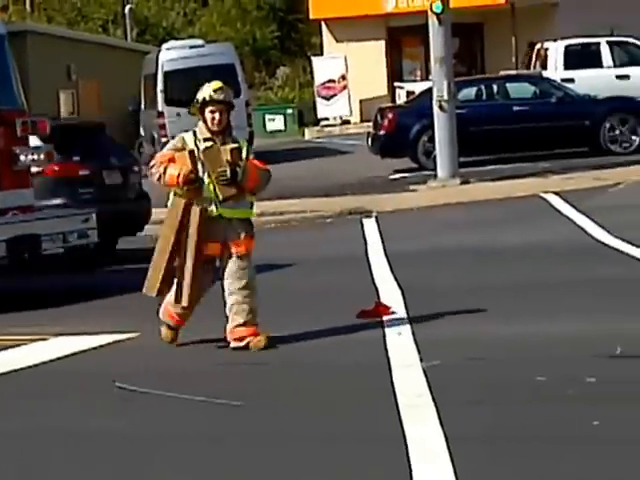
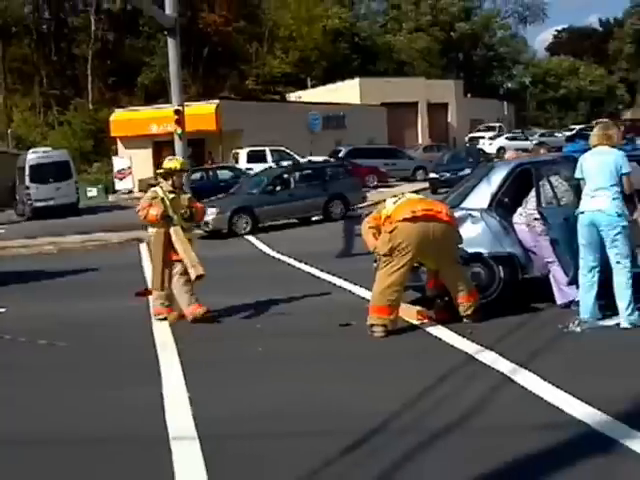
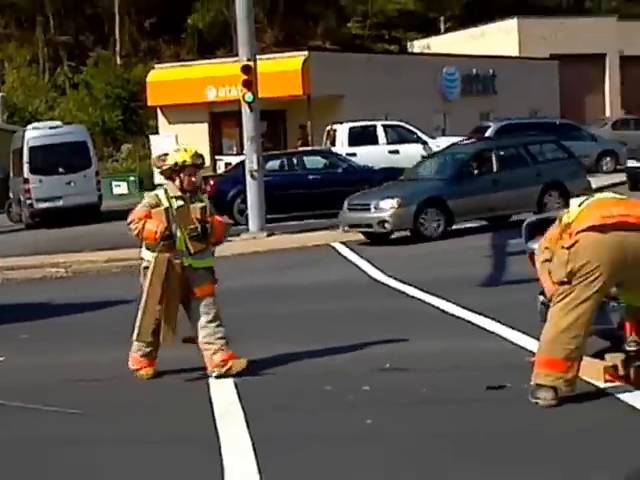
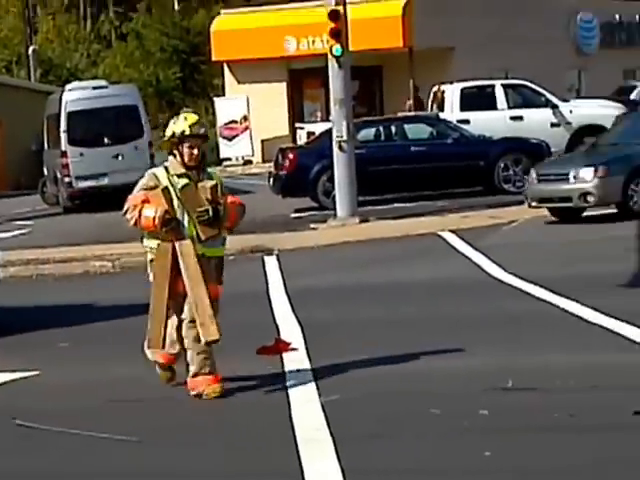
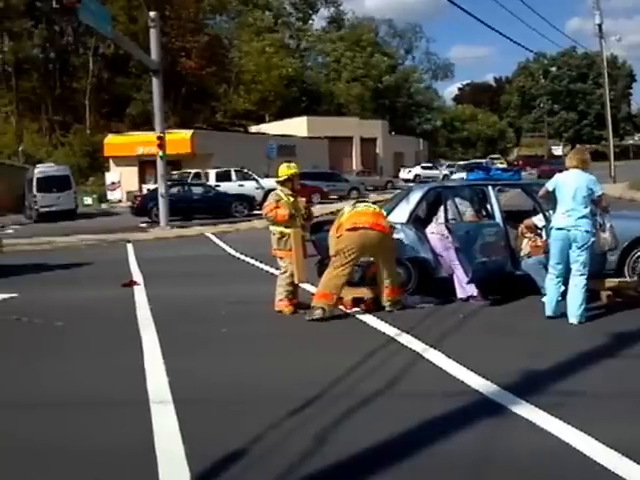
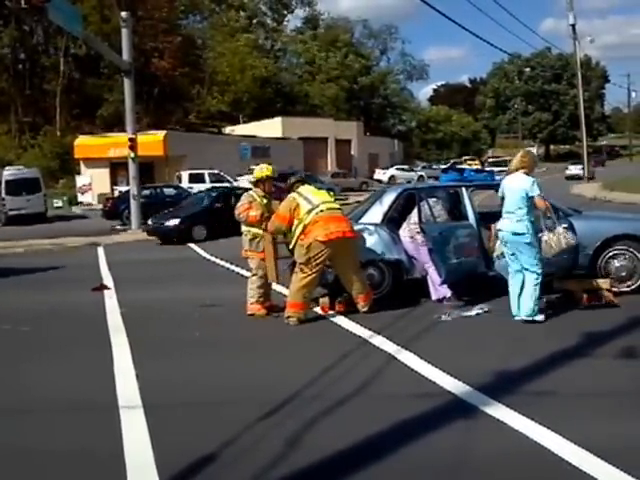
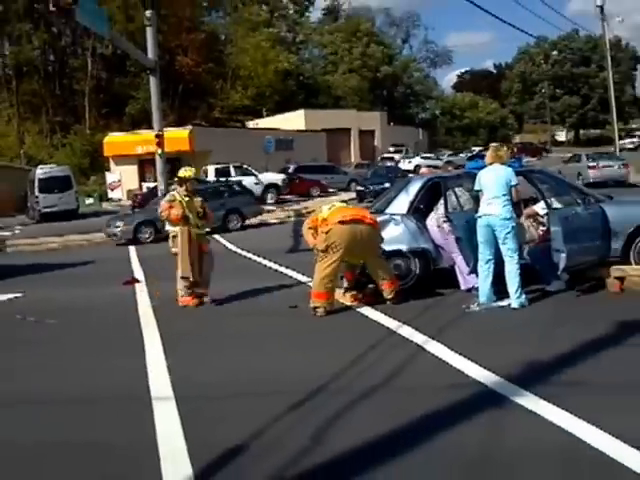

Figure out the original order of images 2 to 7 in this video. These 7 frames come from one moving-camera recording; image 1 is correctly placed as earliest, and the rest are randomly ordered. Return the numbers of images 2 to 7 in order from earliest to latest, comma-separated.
4, 3, 2, 7, 6, 5
